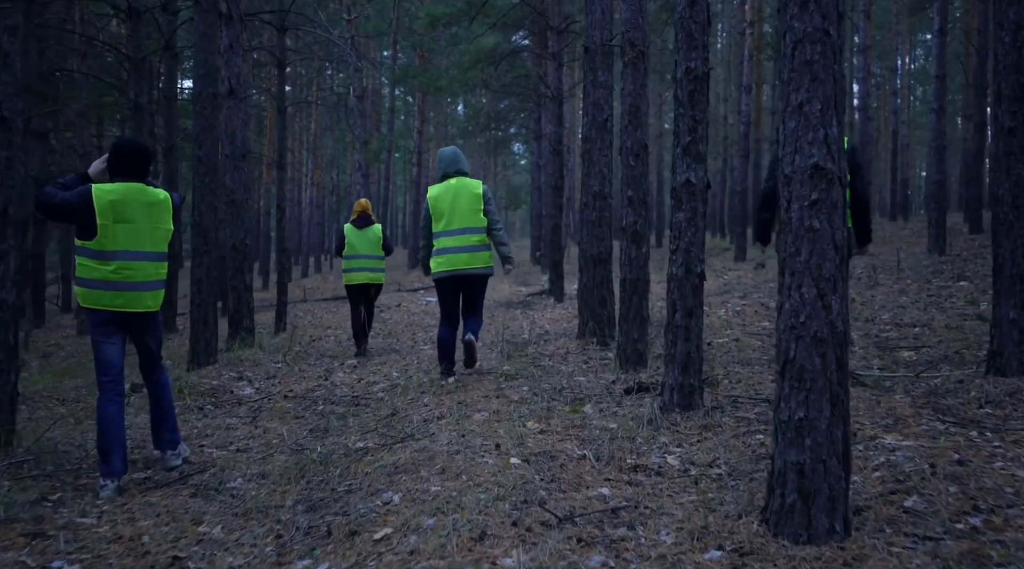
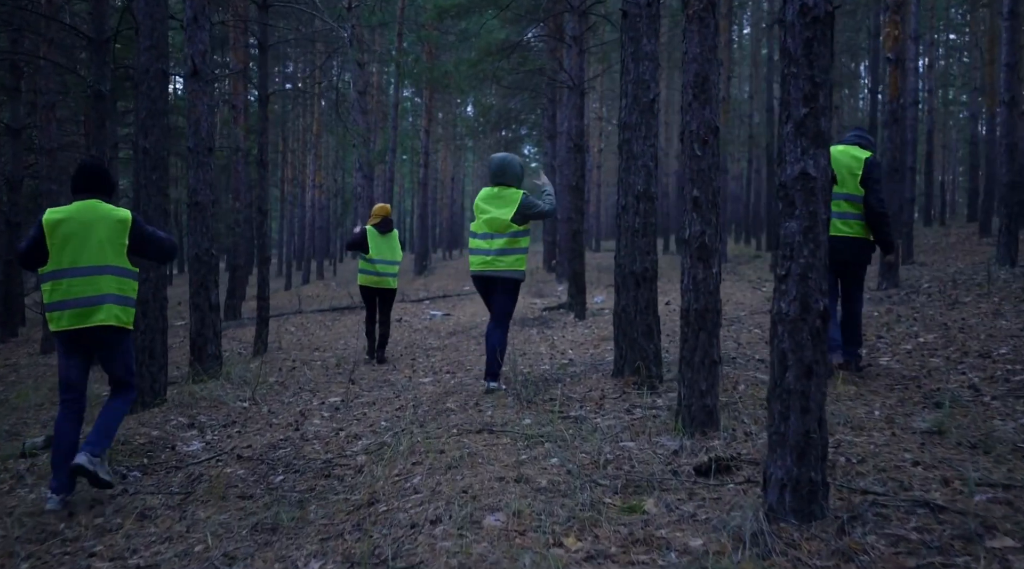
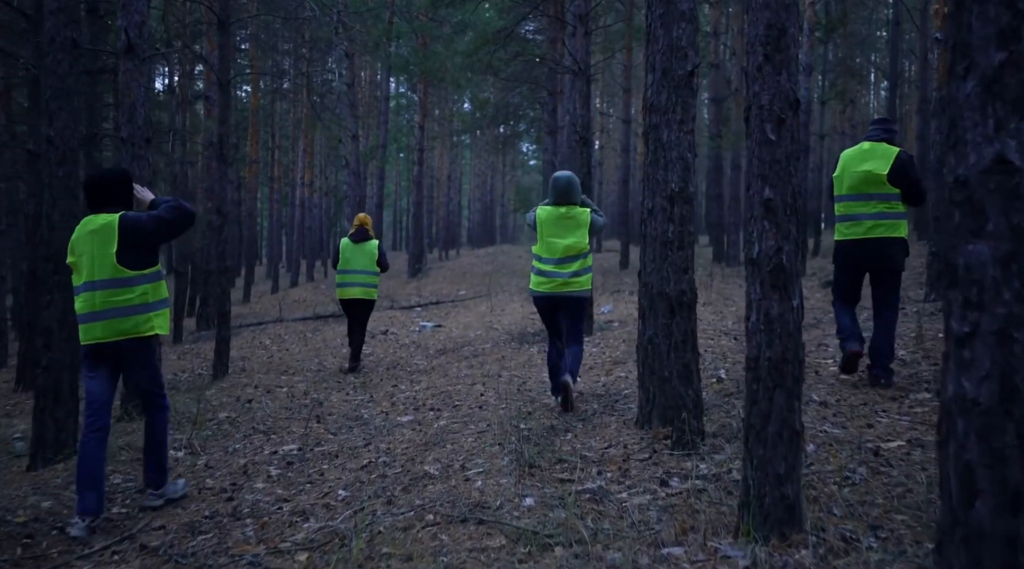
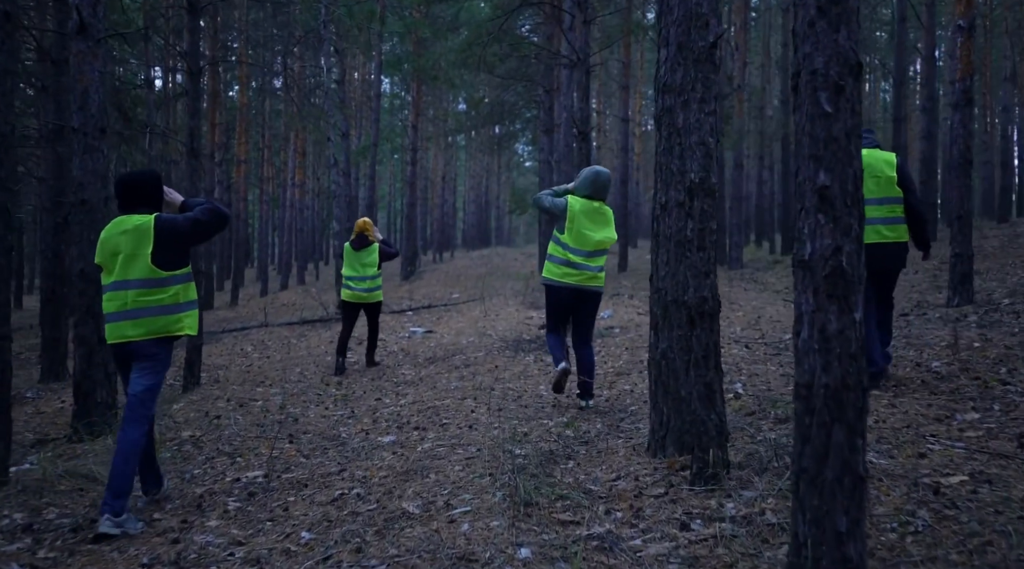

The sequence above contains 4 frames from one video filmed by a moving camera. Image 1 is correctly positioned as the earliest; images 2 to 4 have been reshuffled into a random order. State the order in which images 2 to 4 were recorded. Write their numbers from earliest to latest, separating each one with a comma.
2, 3, 4
